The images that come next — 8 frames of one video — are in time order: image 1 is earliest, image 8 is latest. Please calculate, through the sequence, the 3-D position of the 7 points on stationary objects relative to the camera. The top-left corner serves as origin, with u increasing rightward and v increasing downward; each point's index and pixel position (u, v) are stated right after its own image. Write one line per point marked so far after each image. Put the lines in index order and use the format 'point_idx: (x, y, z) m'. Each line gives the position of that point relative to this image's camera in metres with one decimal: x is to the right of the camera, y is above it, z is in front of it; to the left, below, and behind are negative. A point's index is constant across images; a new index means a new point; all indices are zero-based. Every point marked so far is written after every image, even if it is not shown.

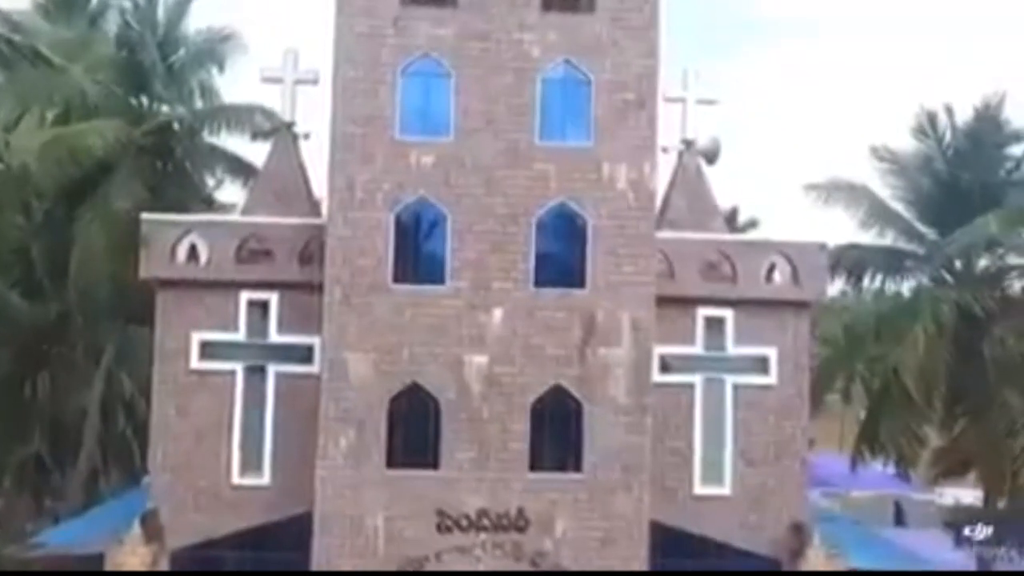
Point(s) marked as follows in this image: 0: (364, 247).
0: (-1.1, +0.3, +19.1) m
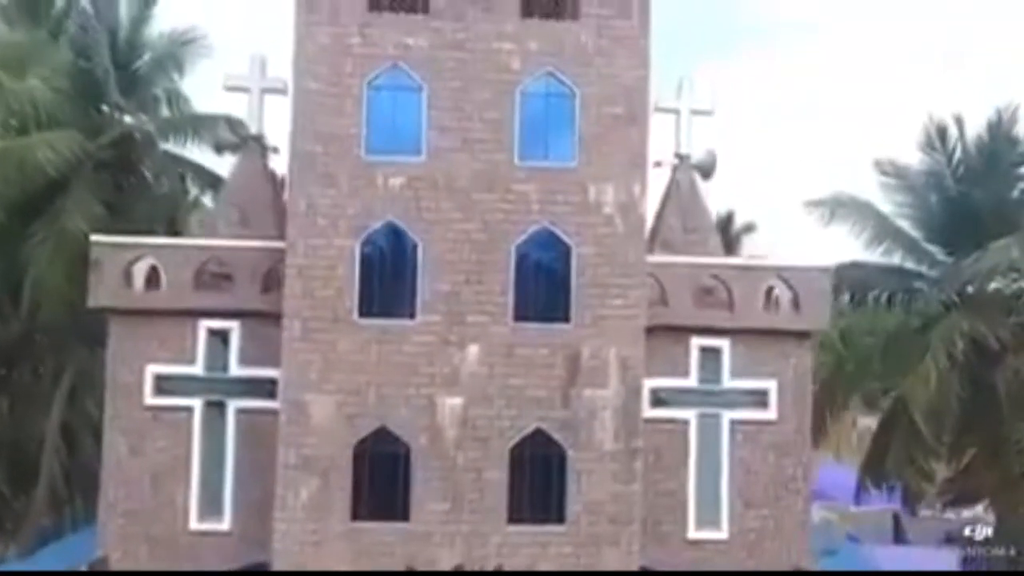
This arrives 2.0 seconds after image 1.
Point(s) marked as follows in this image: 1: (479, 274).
0: (-1.2, +0.1, +17.5) m
1: (-0.2, +0.1, +17.5) m
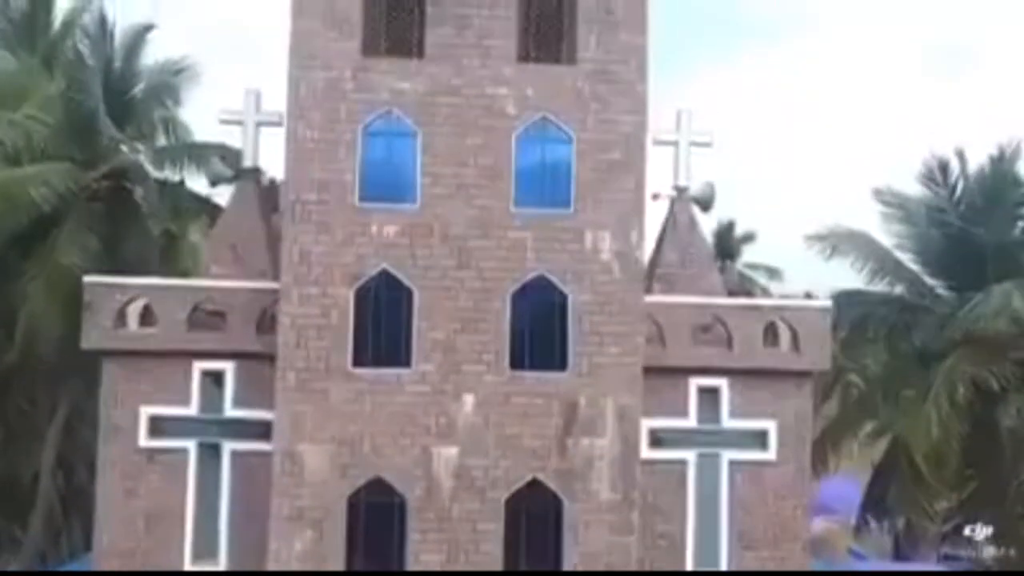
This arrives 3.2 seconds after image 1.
0: (-1.2, -0.3, +17.3) m
1: (-0.2, -0.2, +17.3) m
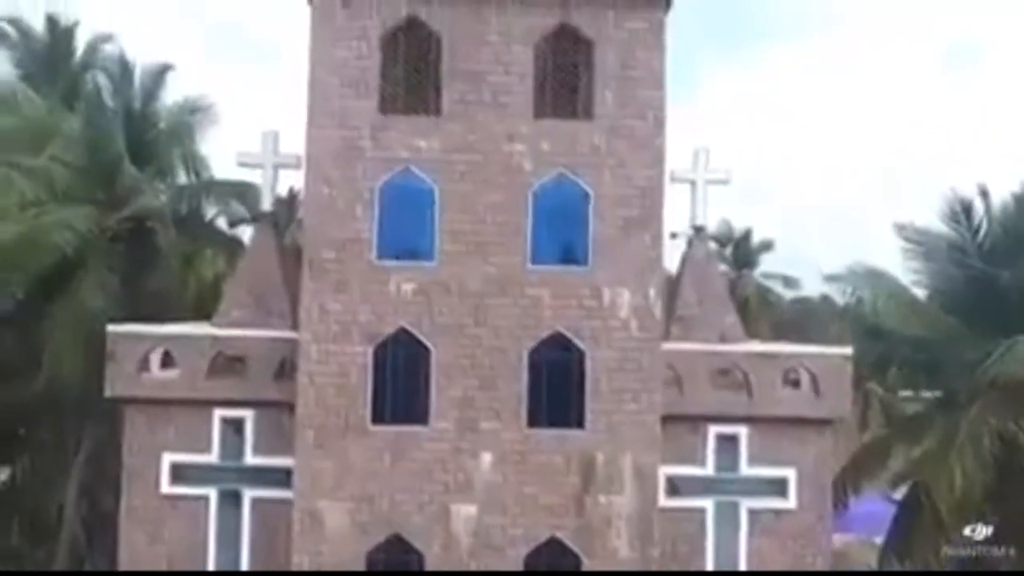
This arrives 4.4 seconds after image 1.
0: (-1.1, -0.6, +17.4) m
1: (-0.1, -0.6, +17.4) m
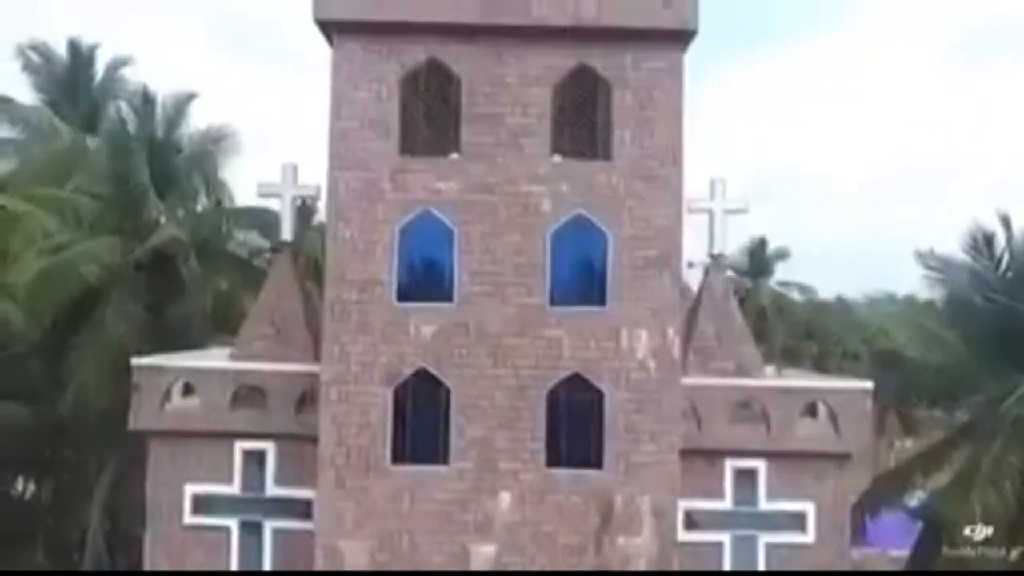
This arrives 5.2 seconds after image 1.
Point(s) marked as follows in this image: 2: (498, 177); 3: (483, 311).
0: (-1.0, -0.9, +17.5) m
1: (0.0, -0.9, +17.5) m
2: (-0.1, +0.7, +17.7) m
3: (-0.2, -0.2, +17.6) m
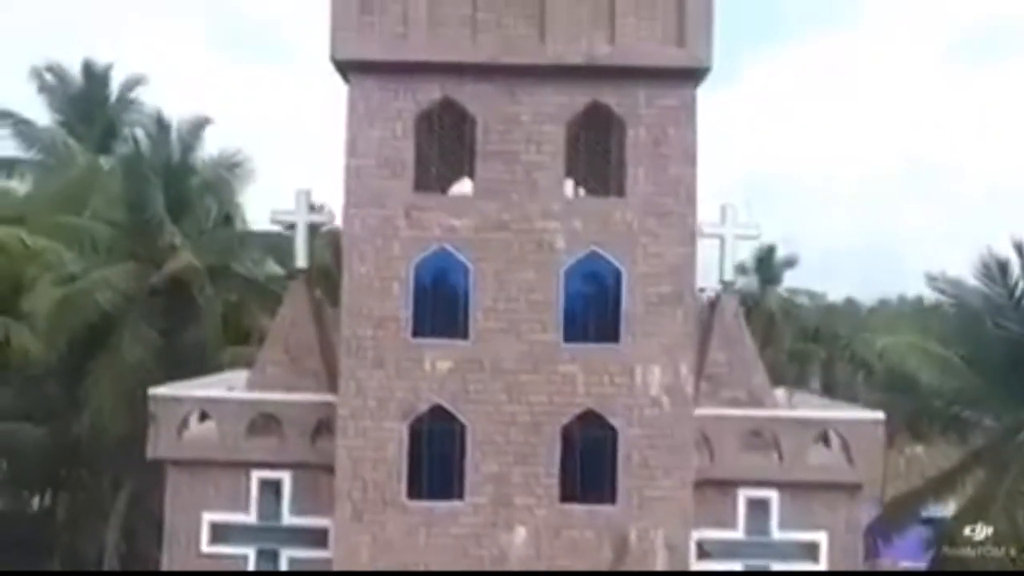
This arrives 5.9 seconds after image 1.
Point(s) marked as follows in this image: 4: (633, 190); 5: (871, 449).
0: (-0.9, -1.1, +17.7) m
1: (+0.1, -1.1, +17.7) m
2: (0.0, +0.5, +17.9) m
3: (-0.1, -0.4, +17.8) m
4: (+0.8, +0.7, +18.0) m
5: (+2.6, -1.2, +19.1) m
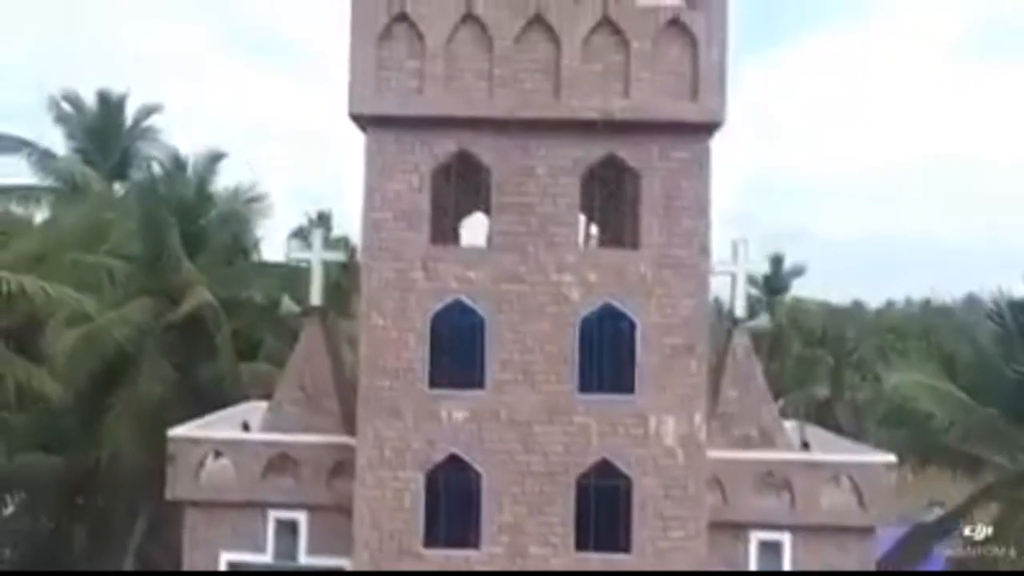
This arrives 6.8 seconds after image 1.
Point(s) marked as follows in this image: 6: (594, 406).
0: (-0.8, -1.5, +18.0) m
1: (+0.2, -1.5, +17.9) m
2: (+0.1, +0.1, +18.2) m
3: (0.0, -0.7, +18.0) m
4: (+0.9, +0.3, +18.2) m
5: (+2.7, -1.5, +19.3) m
6: (+0.6, -0.8, +18.1) m
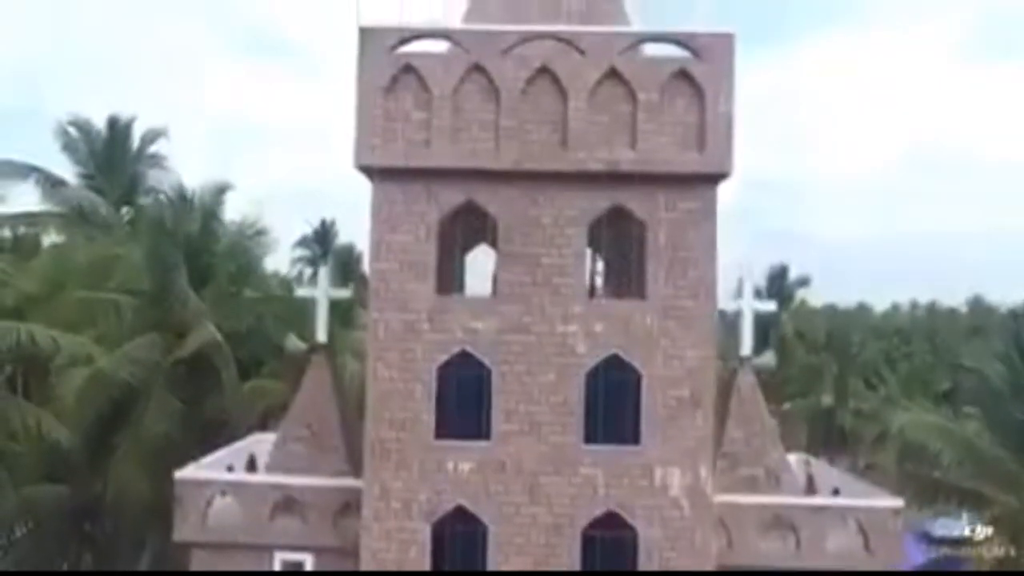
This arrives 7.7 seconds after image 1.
0: (-0.8, -1.8, +18.0) m
1: (+0.2, -1.8, +17.9) m
2: (+0.2, -0.2, +18.2) m
3: (0.0, -1.1, +18.1) m
4: (+1.0, 0.0, +18.2) m
5: (+2.7, -1.9, +19.4) m
6: (+0.6, -1.1, +18.1) m
